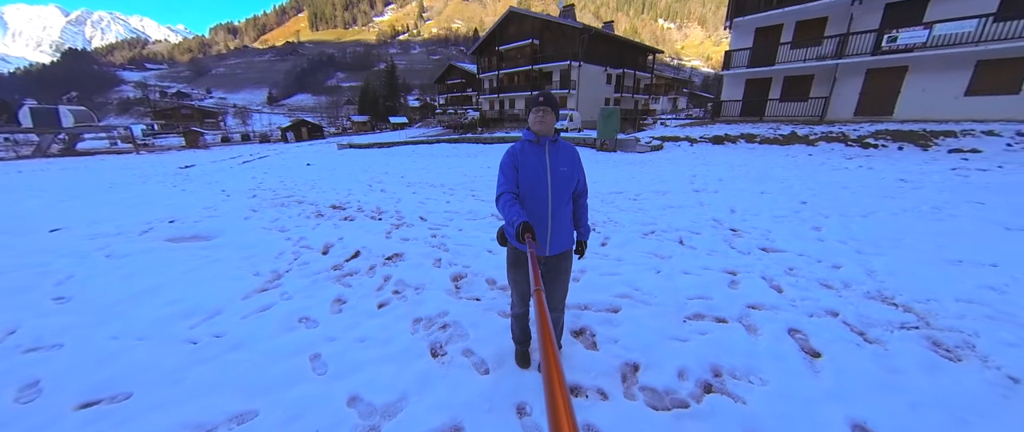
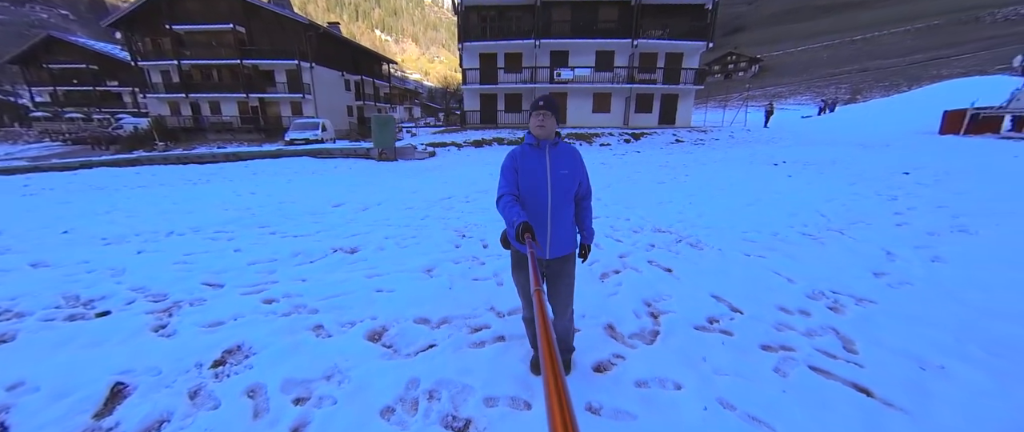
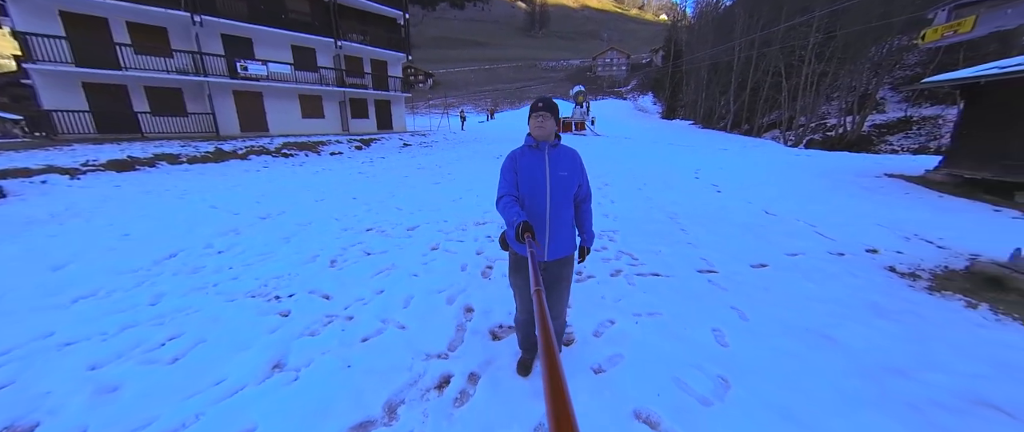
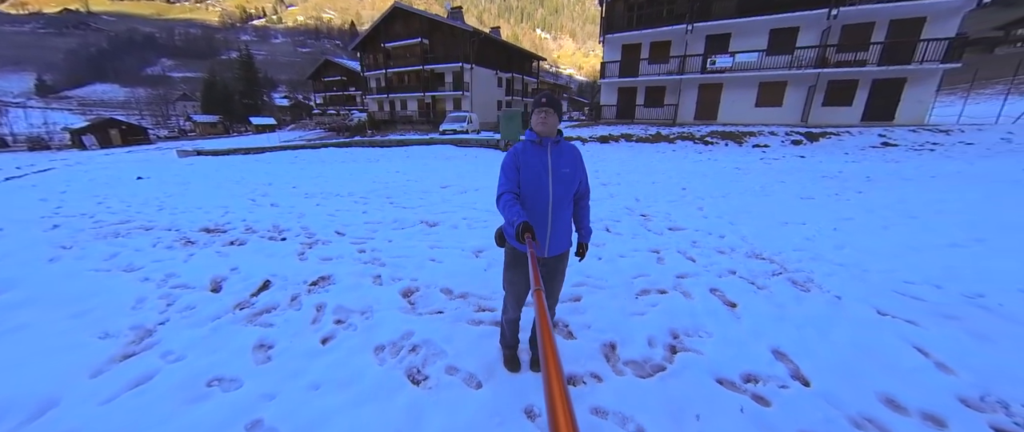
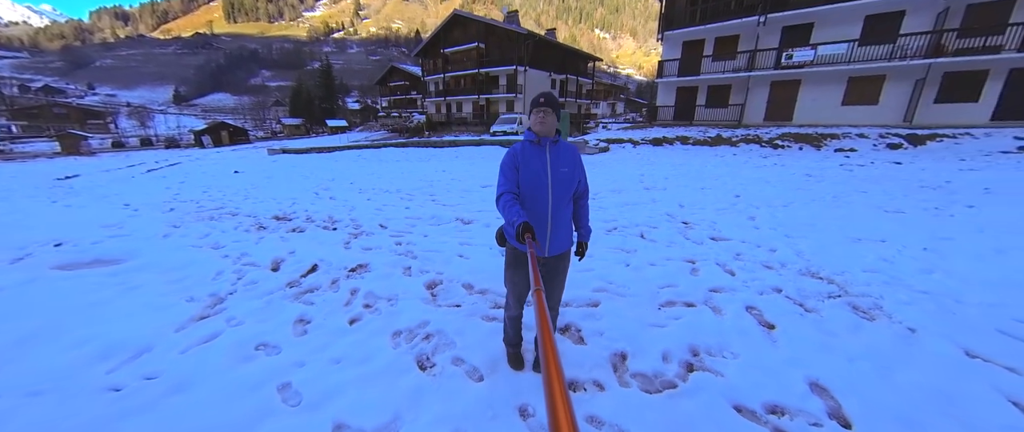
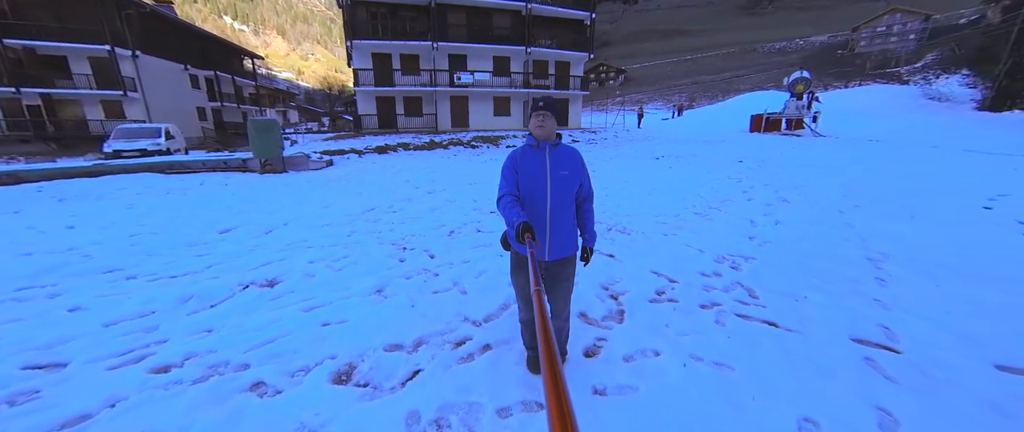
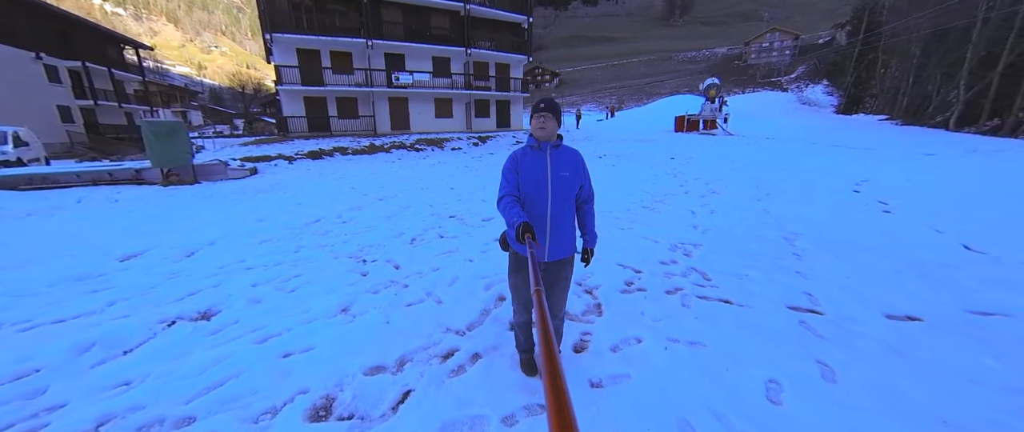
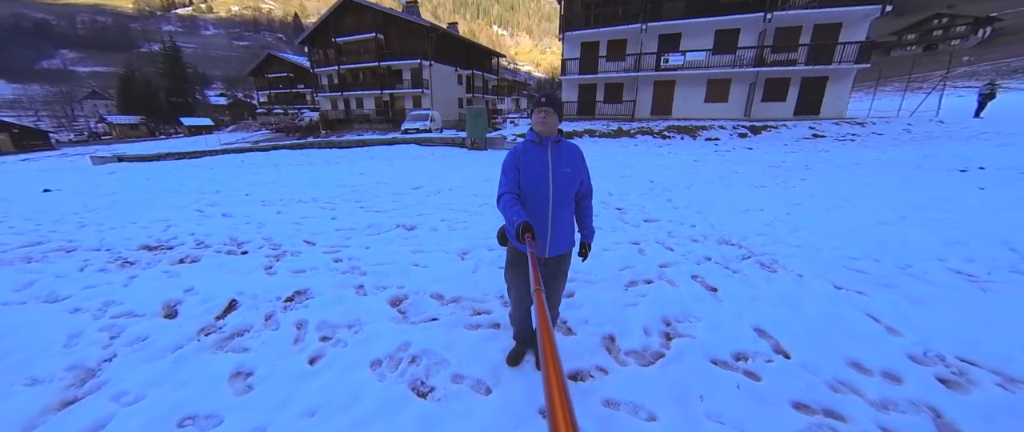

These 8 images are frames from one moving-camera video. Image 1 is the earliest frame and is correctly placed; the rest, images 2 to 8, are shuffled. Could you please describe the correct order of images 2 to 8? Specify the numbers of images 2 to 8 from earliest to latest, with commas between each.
5, 4, 8, 2, 6, 7, 3
